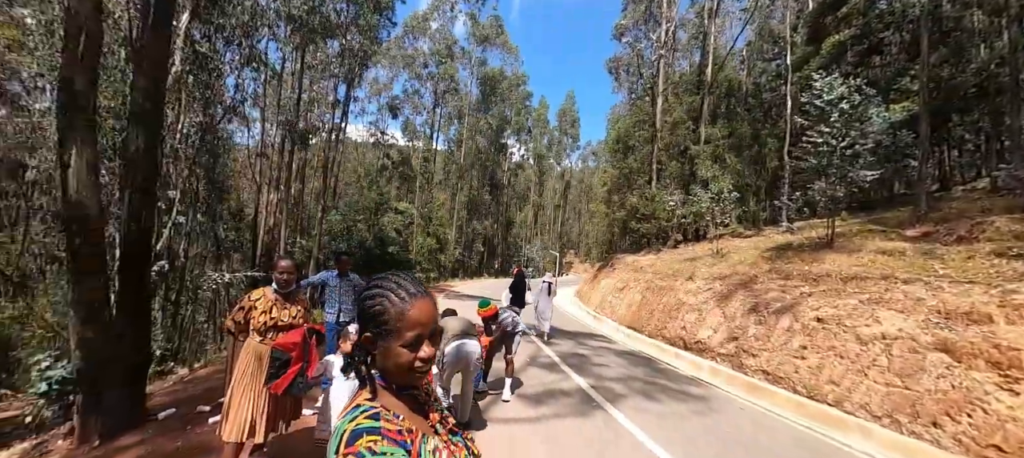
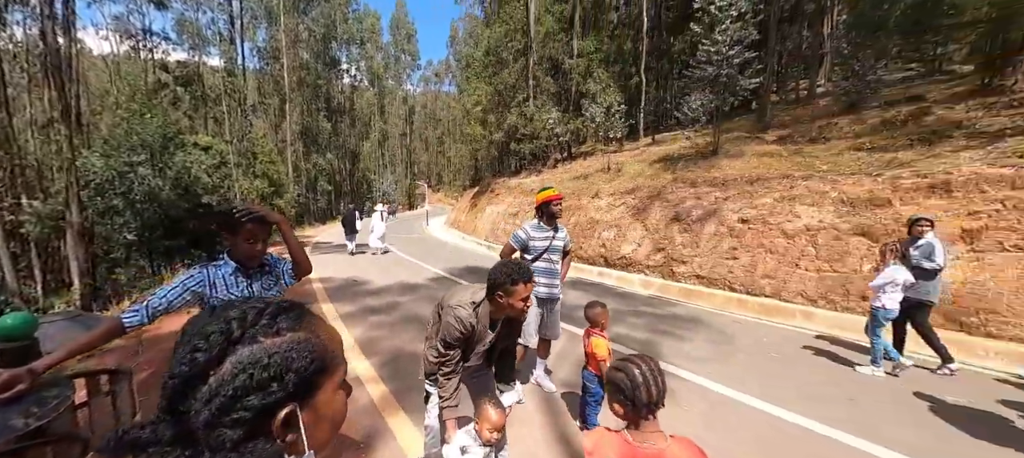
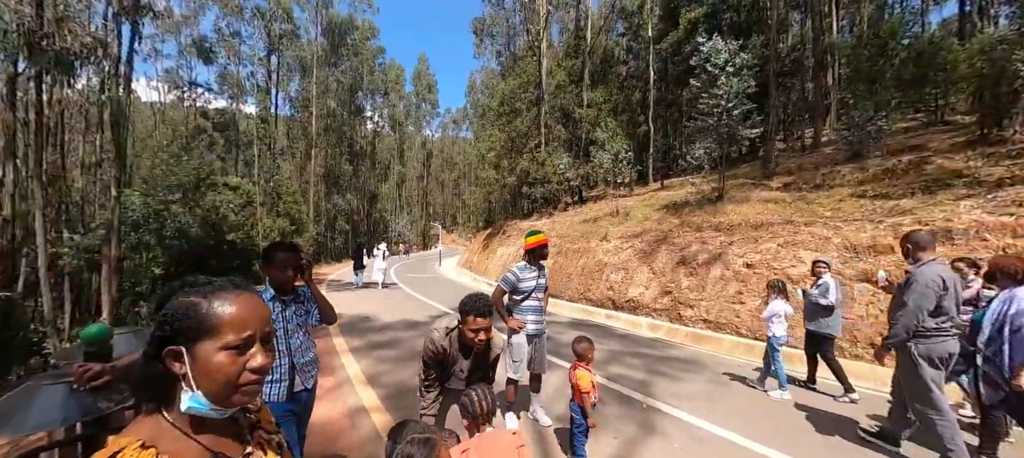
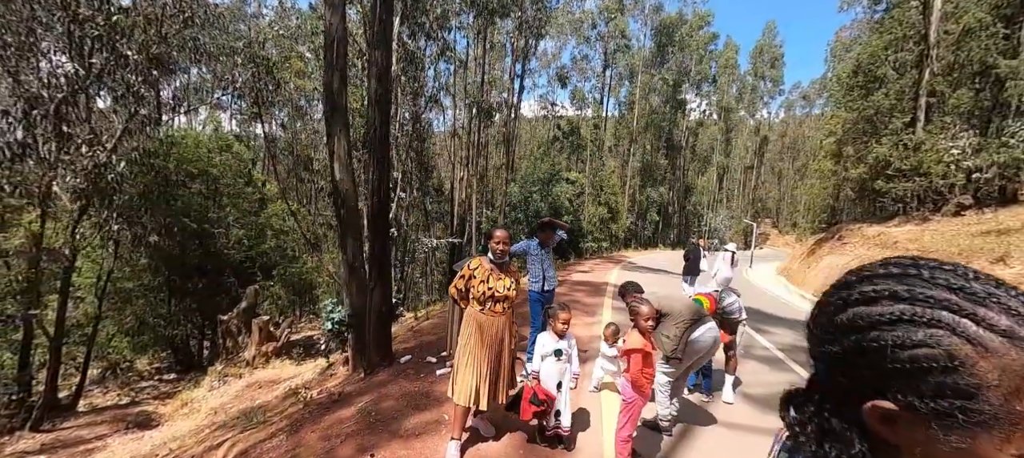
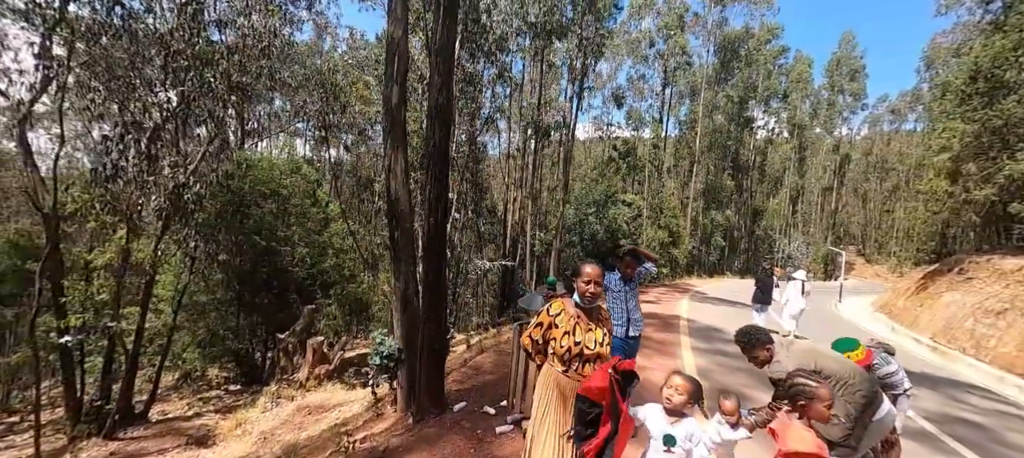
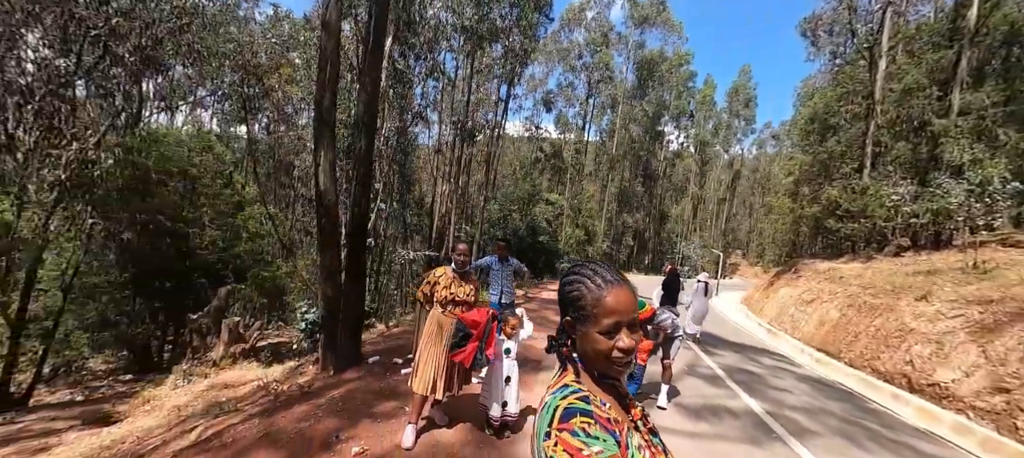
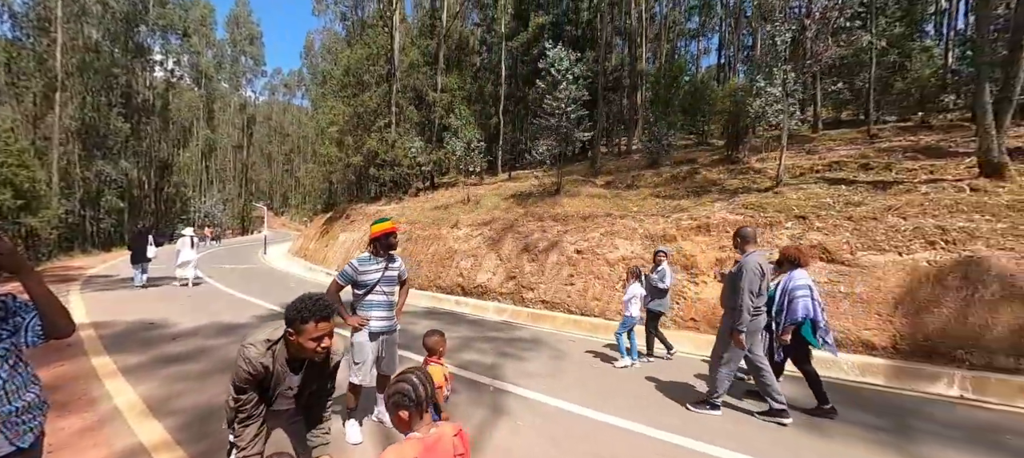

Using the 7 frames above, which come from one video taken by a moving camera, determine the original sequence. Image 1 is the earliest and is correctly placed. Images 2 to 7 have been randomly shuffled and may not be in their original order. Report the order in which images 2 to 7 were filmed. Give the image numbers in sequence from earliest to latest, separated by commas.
6, 4, 5, 2, 7, 3
